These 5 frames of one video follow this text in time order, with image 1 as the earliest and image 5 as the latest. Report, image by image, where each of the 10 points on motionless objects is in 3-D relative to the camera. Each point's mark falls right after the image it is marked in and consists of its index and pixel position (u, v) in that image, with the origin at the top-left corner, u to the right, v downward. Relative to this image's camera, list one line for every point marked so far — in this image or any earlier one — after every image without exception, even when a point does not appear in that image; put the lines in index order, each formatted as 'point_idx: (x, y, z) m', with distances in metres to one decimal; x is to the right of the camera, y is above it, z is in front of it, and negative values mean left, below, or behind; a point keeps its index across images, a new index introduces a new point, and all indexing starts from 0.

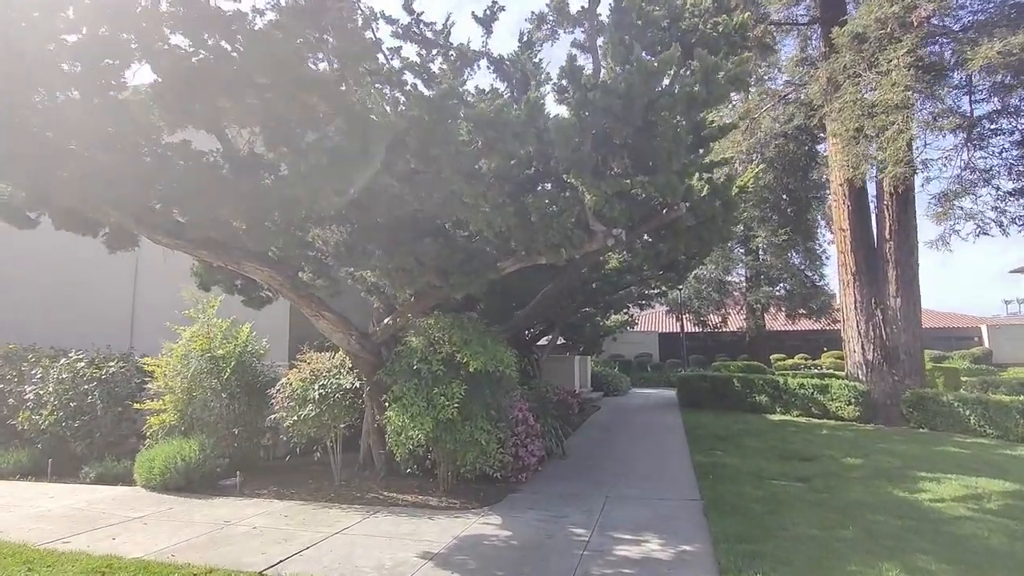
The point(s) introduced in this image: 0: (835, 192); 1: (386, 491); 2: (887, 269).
0: (+7.8, +2.3, +14.4) m
1: (-1.5, -2.4, +7.1) m
2: (+8.7, +0.4, +13.8) m
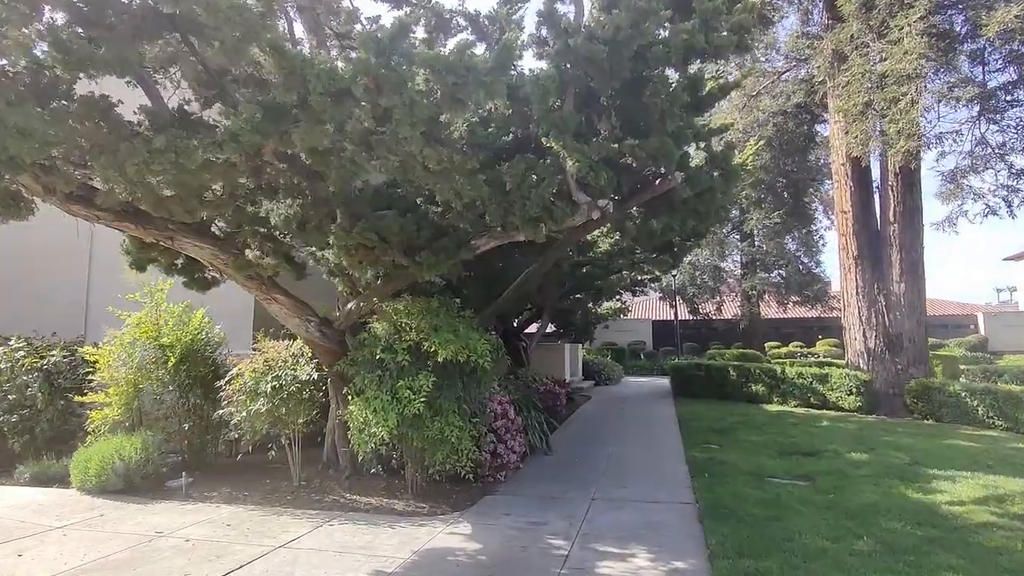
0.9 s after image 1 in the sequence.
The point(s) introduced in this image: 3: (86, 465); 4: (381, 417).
0: (+7.4, +2.7, +13.7) m
1: (-1.7, -2.2, +6.4) m
2: (+8.3, +0.7, +13.2) m
3: (-4.6, -1.9, +6.4) m
4: (-1.3, -1.3, +5.9) m
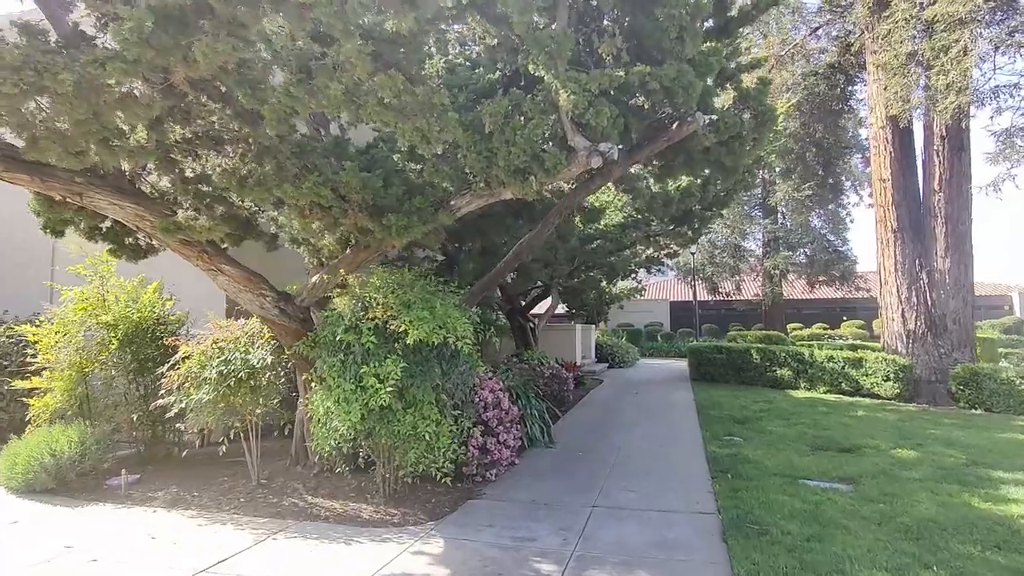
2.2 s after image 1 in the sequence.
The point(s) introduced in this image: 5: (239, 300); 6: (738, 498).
0: (+7.5, +3.2, +12.5) m
1: (-1.9, -1.9, +5.5) m
2: (+8.4, +1.2, +11.9) m
3: (-4.7, -1.6, +5.6) m
4: (-1.4, -1.0, +5.0) m
5: (-2.5, -0.1, +5.6) m
6: (+2.0, -1.9, +5.3) m
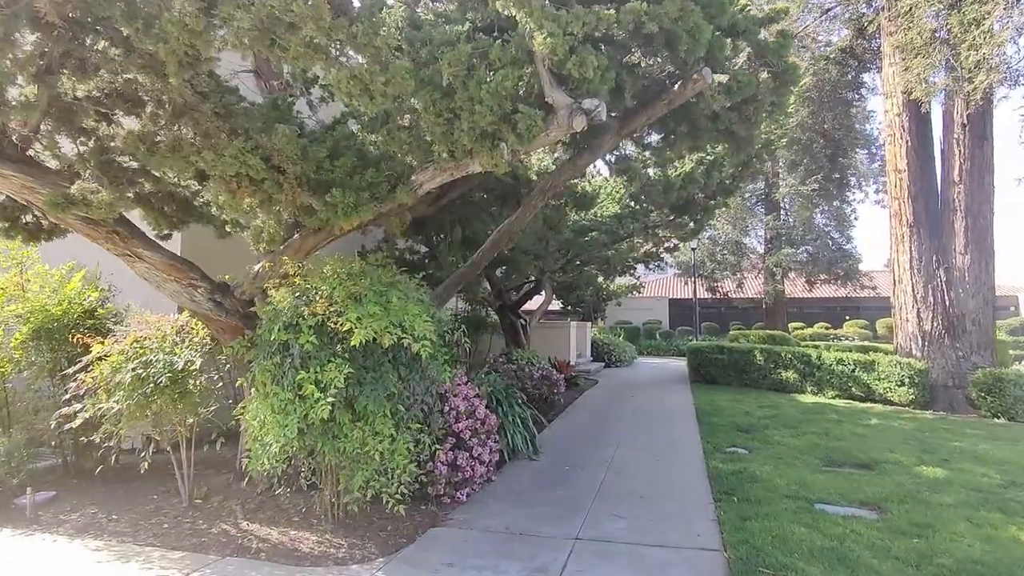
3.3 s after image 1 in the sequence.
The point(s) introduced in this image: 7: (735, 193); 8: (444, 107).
0: (+7.3, +3.2, +11.6) m
1: (-2.1, -1.8, +4.7) m
2: (+8.2, +1.3, +11.1) m
3: (-4.9, -1.5, +4.8) m
4: (-1.6, -0.9, +4.2) m
5: (-2.8, 0.0, +4.8) m
6: (+1.8, -1.8, +4.5) m
7: (+3.3, +1.4, +8.9) m
8: (-0.4, +1.1, +3.7) m
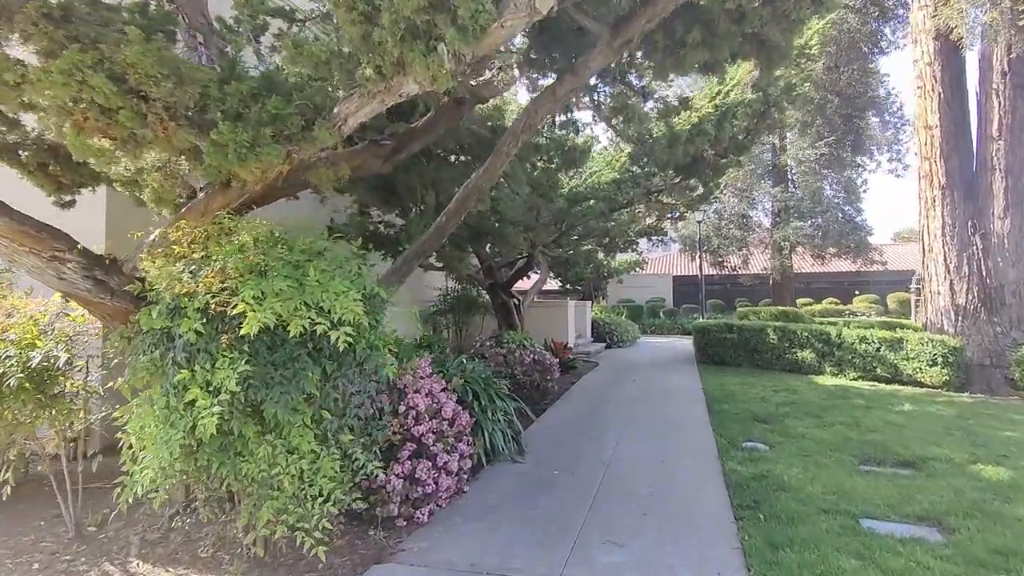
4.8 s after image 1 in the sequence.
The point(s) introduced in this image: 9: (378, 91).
0: (+7.1, +3.7, +10.4) m
1: (-2.3, -1.7, +3.7) m
2: (+8.0, +1.8, +9.9) m
3: (-5.1, -1.4, +3.8) m
4: (-1.8, -0.8, +3.1) m
5: (-3.0, +0.1, +3.7) m
6: (+1.6, -1.6, +3.5) m
7: (+3.1, +1.8, +7.8) m
8: (-0.7, +1.3, +2.6) m
9: (-0.7, +1.0, +3.2) m
